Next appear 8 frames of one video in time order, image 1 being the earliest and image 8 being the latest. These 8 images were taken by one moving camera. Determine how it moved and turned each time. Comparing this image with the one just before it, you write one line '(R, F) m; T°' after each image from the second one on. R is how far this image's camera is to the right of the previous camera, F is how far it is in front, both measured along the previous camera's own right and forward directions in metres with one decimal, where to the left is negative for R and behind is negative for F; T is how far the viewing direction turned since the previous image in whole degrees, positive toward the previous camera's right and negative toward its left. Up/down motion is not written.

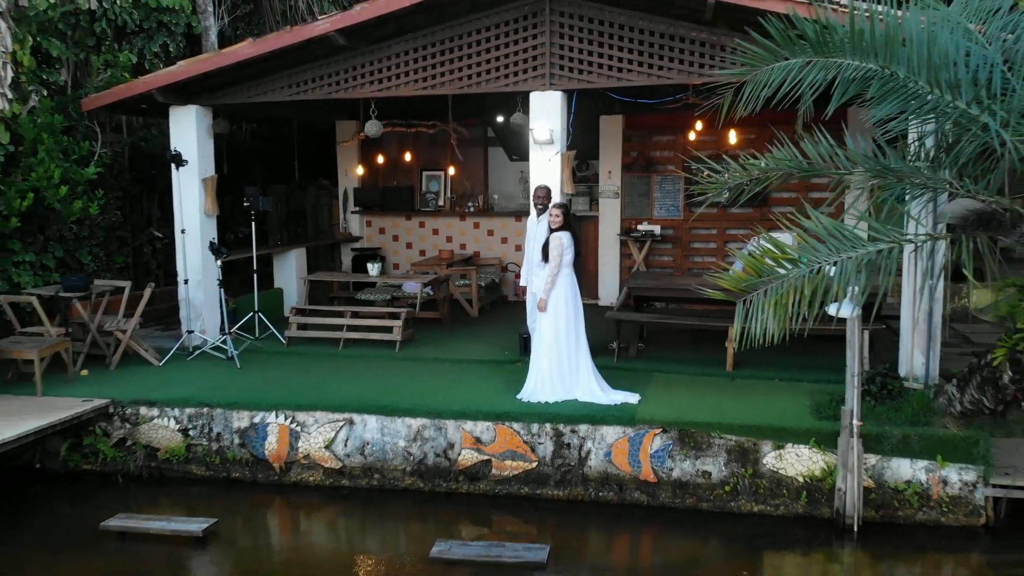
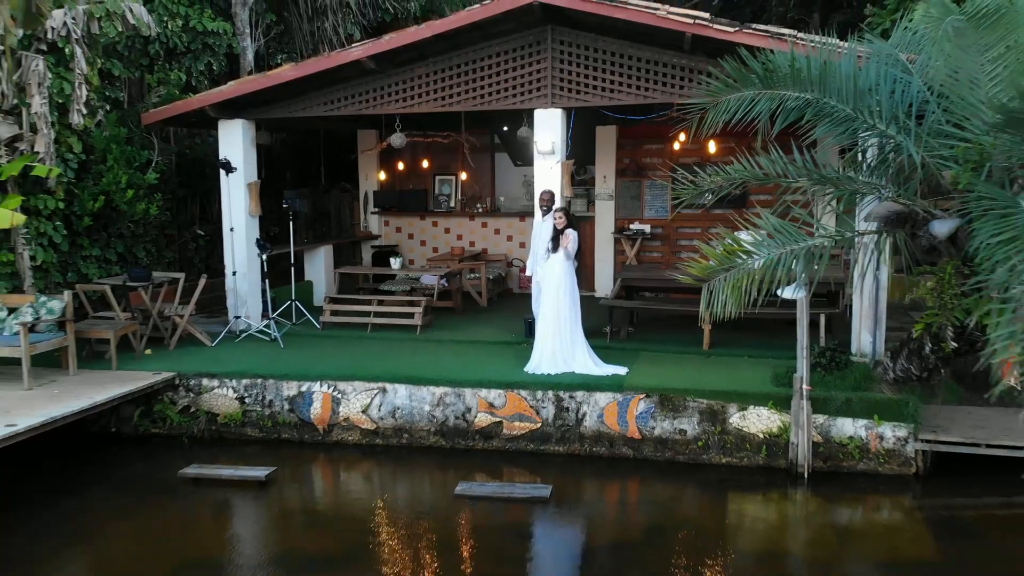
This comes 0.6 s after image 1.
(0.0, -0.9) m; 0°
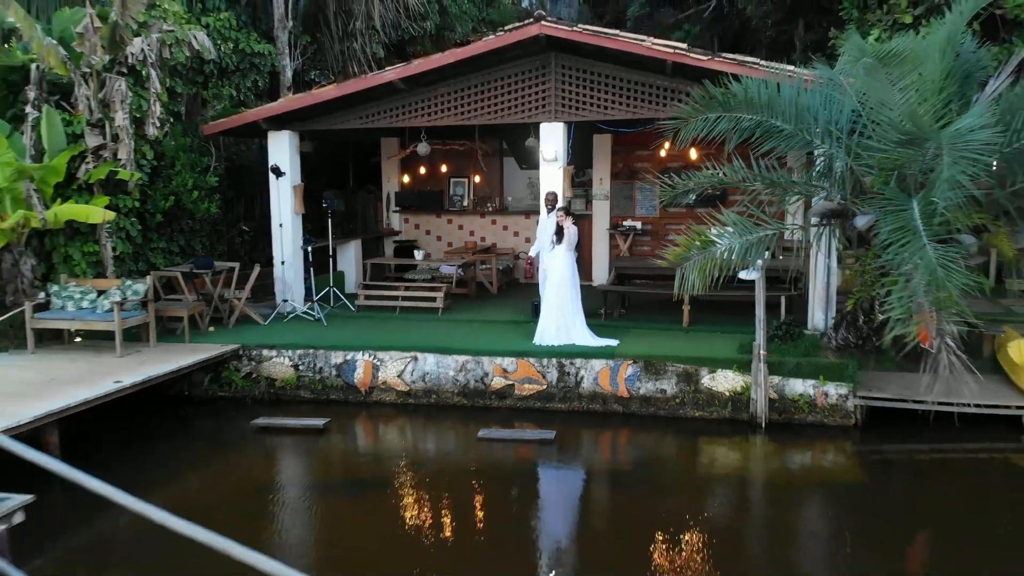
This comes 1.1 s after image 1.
(-0.1, -1.1) m; 0°
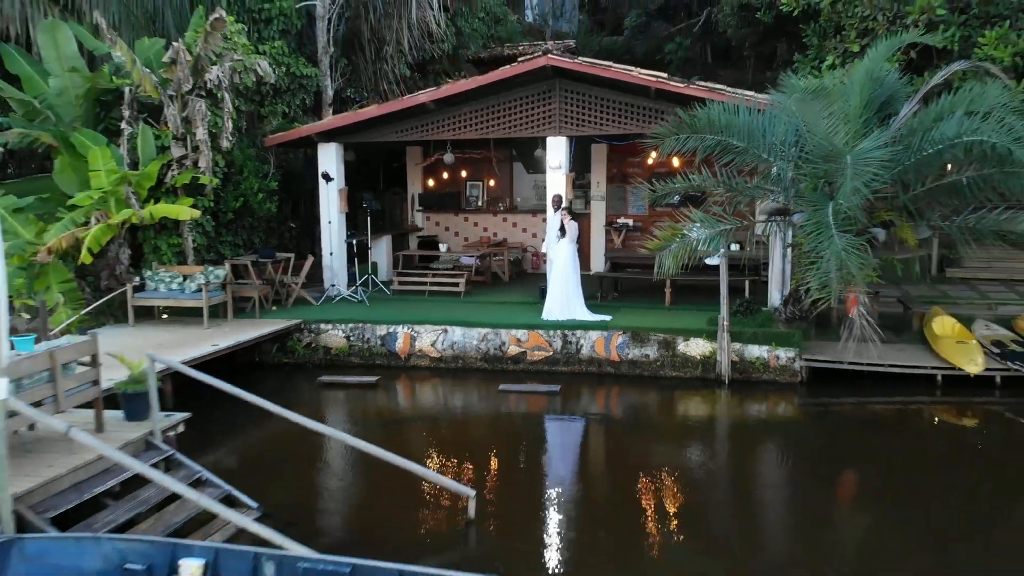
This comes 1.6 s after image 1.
(-0.1, -1.5) m; 0°
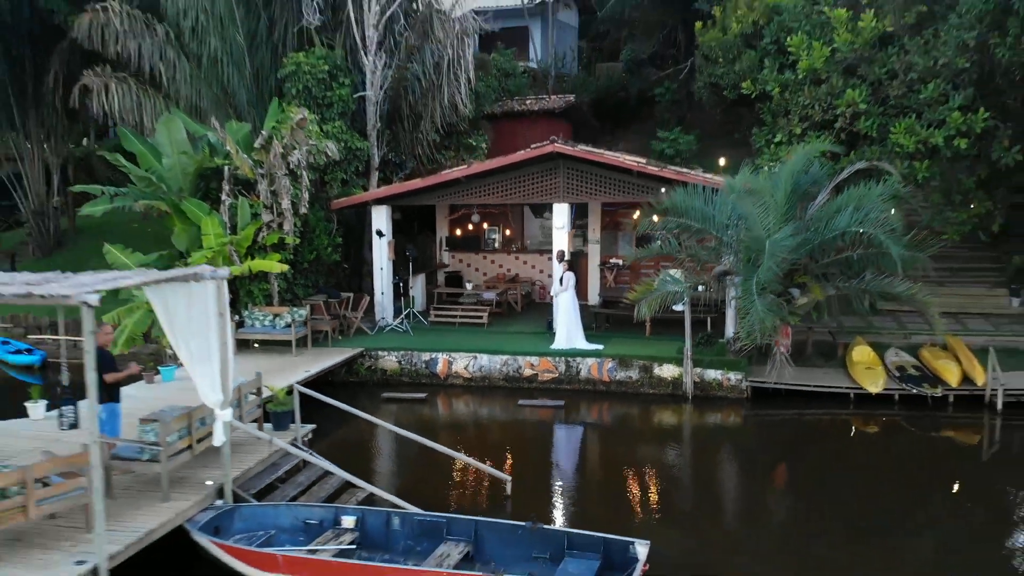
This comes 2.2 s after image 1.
(-0.2, -2.5) m; 0°
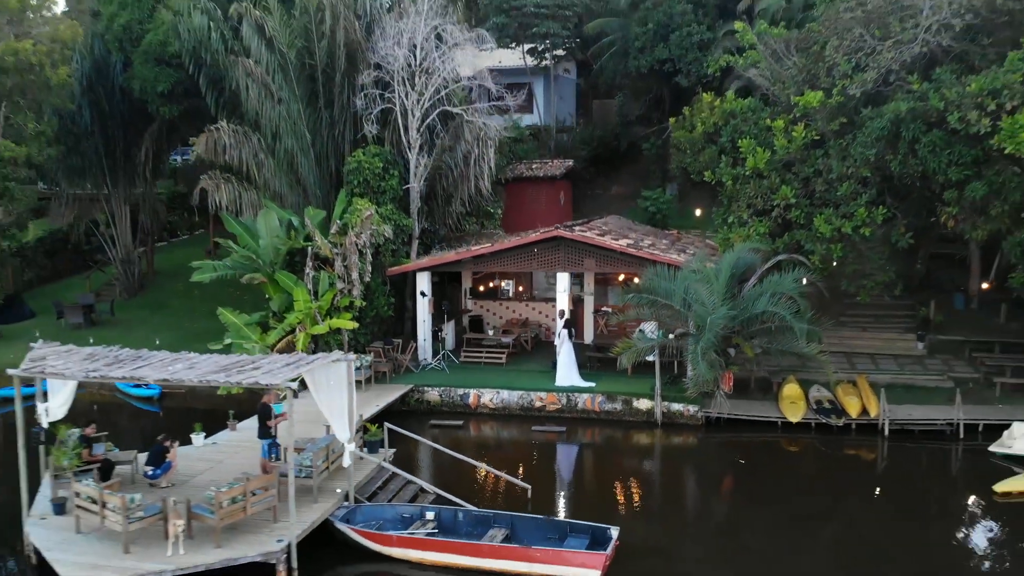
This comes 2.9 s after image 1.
(-0.2, -3.6) m; 0°
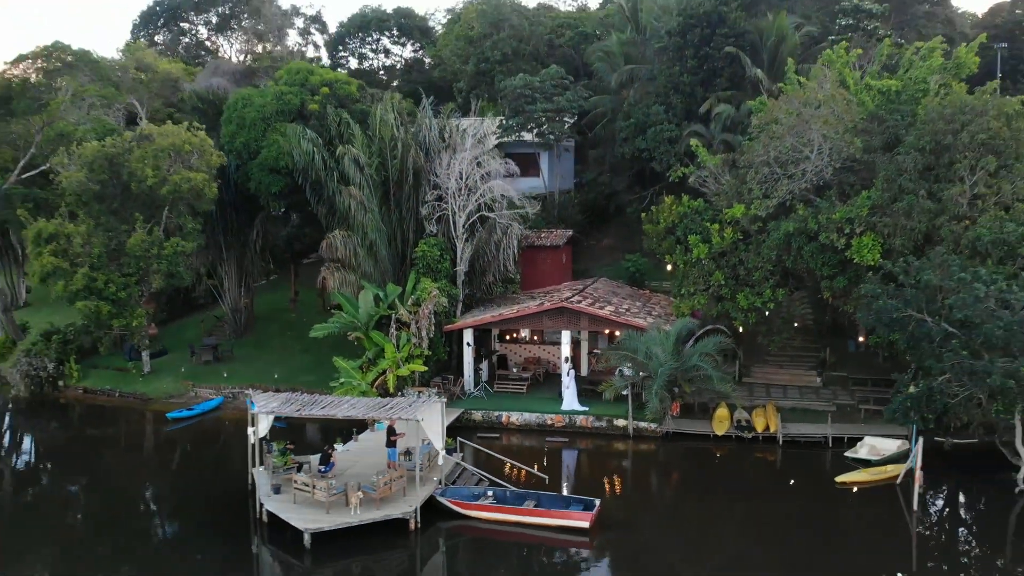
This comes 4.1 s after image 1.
(-0.5, -7.0) m; 0°
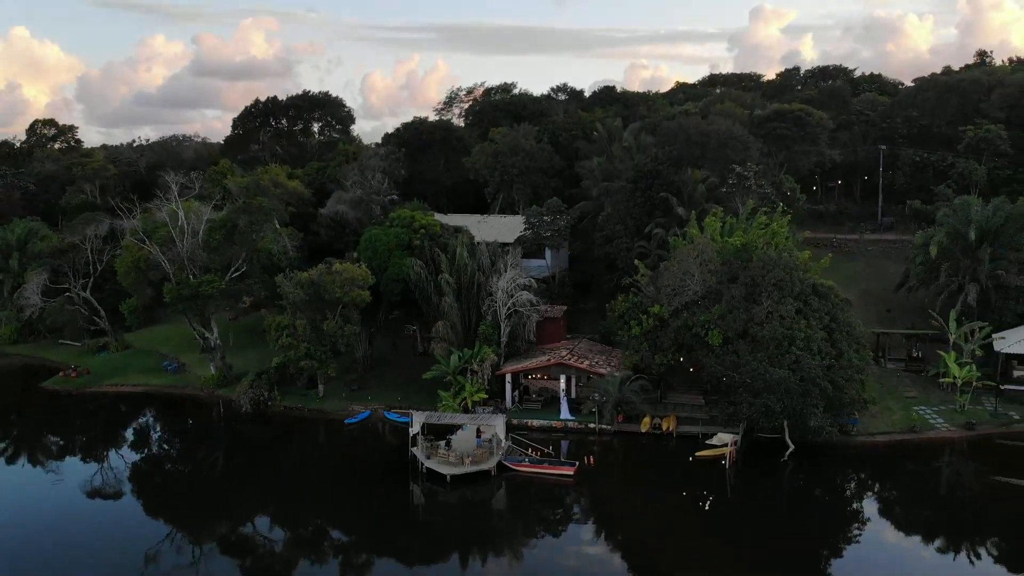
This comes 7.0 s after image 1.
(-0.9, -18.9) m; 0°
